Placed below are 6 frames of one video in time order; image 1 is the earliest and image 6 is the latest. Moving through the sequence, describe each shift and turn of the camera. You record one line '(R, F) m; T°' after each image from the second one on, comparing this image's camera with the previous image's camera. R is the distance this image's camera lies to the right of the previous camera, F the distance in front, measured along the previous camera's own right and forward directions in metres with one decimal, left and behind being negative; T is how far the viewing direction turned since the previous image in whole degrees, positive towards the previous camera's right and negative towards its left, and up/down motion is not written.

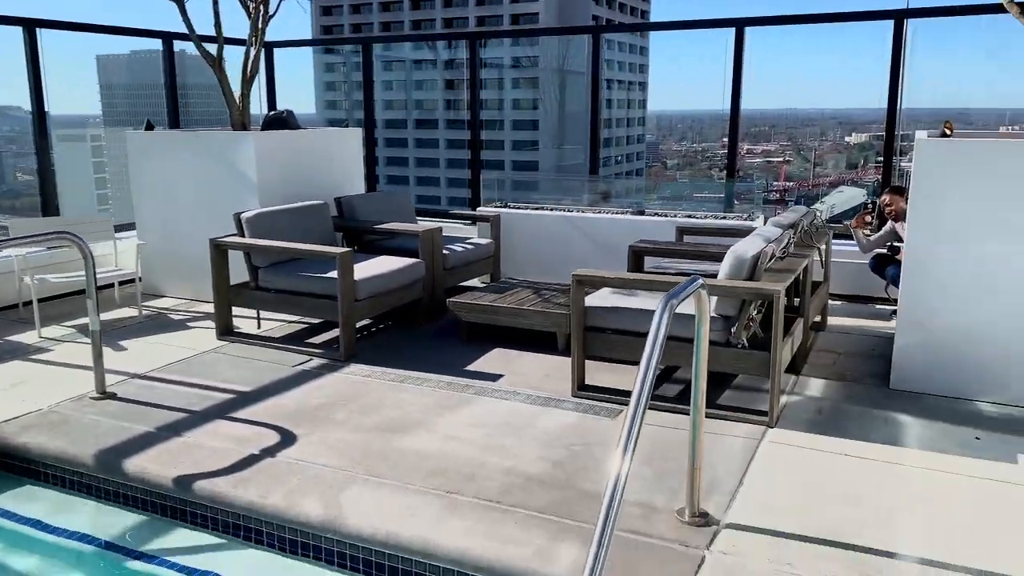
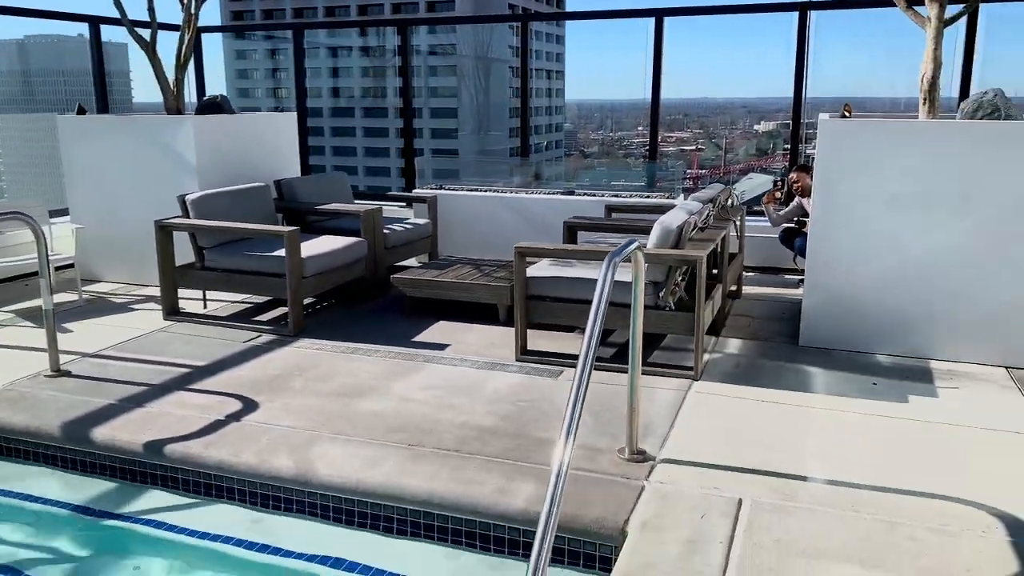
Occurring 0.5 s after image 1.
(-0.1, -0.3) m; +6°
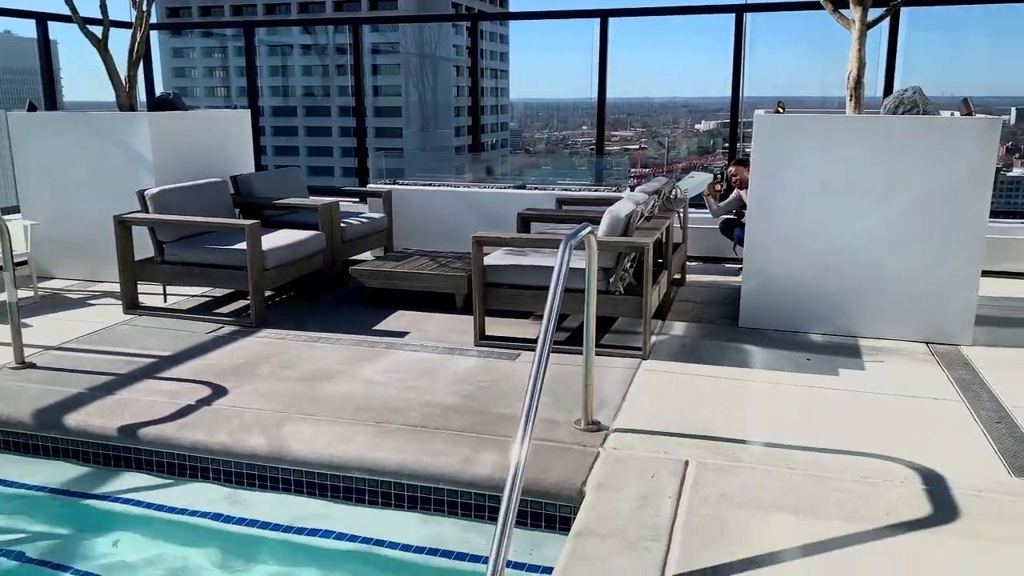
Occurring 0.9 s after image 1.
(-0.1, -0.2) m; +4°
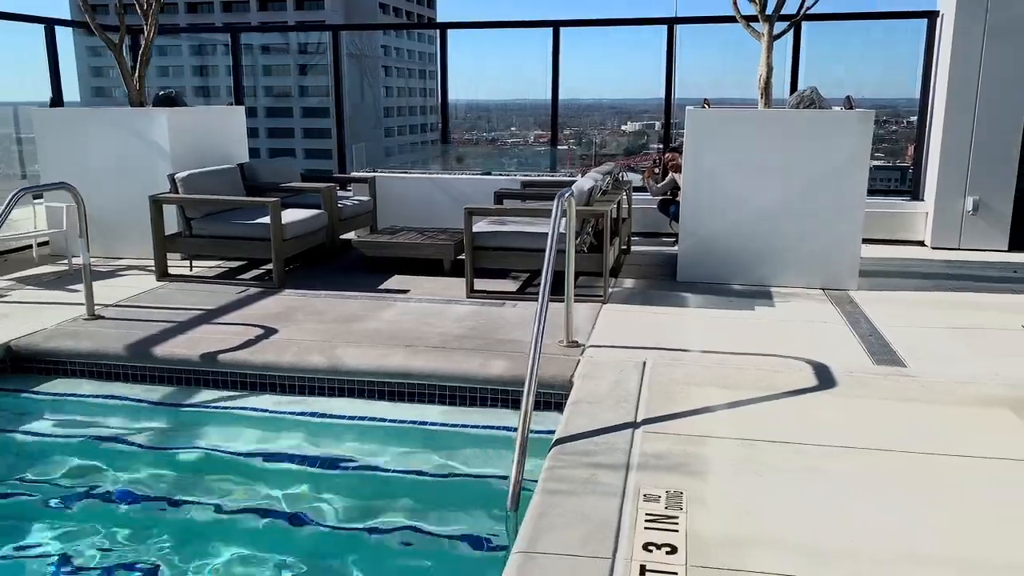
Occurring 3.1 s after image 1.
(-0.3, -1.0) m; +5°
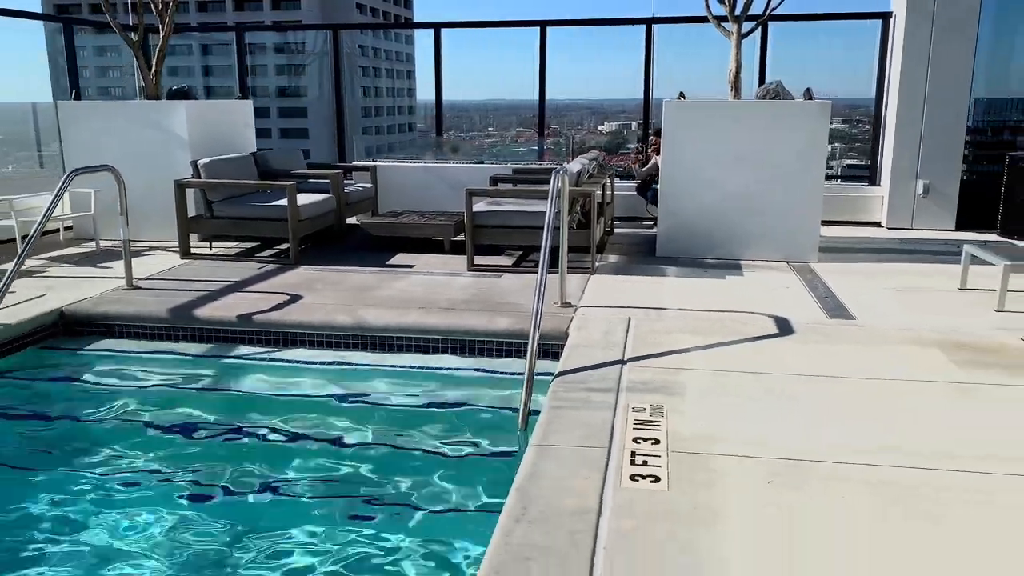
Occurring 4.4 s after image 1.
(-0.1, -0.6) m; +2°
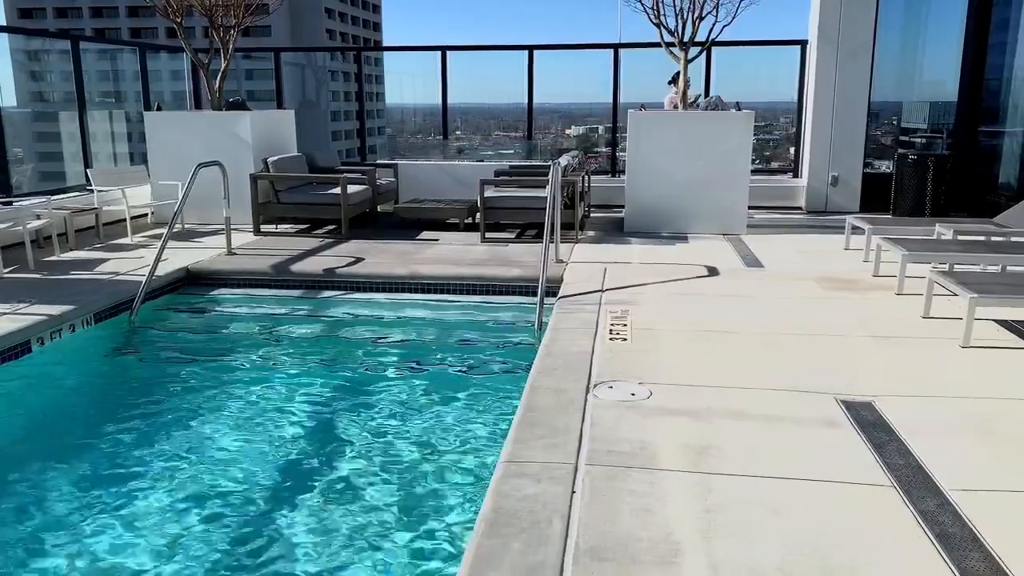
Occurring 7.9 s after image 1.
(-0.3, -1.8) m; +2°
